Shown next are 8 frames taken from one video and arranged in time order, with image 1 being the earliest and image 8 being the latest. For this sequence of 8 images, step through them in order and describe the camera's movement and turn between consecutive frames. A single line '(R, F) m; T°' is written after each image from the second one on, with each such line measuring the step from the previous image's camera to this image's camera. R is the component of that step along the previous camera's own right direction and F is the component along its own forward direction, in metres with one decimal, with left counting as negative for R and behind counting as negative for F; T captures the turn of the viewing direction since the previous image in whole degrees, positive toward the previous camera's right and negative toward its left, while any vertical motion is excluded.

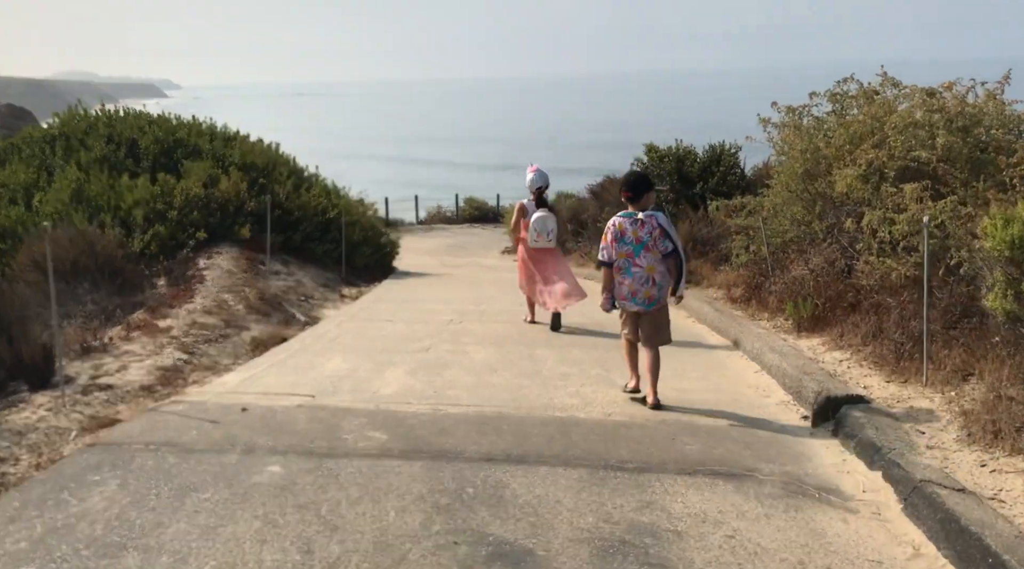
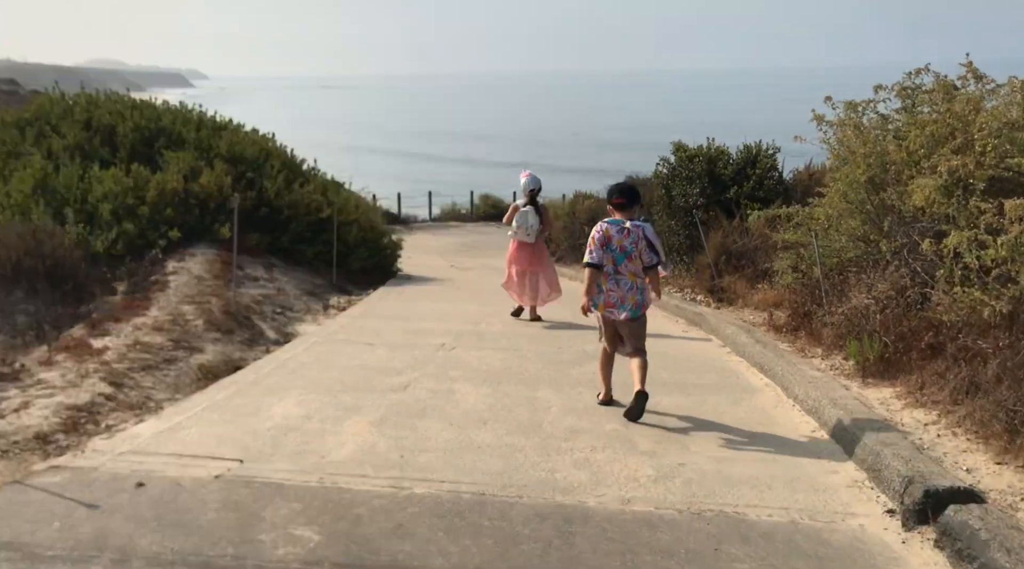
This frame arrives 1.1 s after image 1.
(+0.1, +1.2) m; -1°
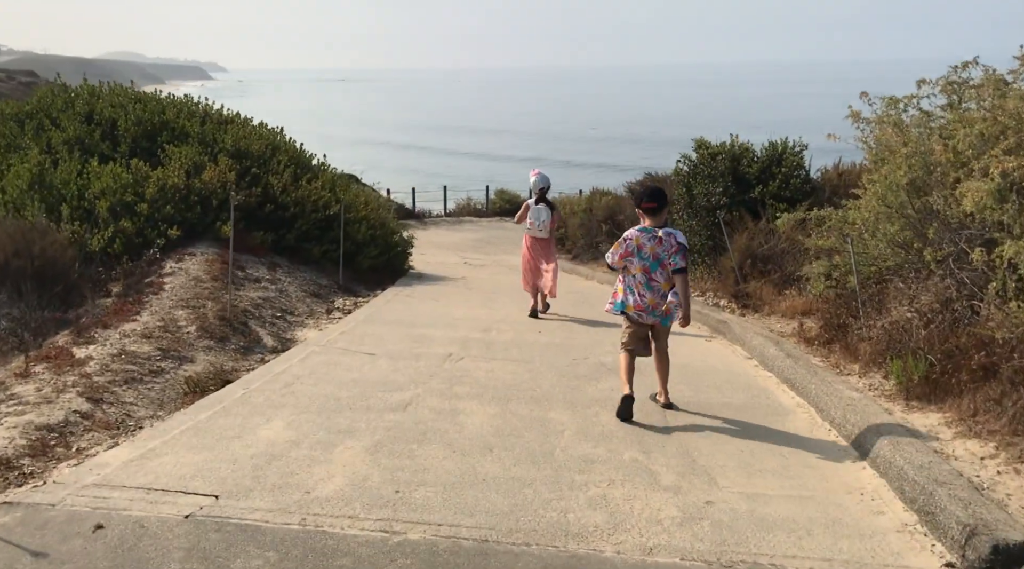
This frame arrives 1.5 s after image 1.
(0.0, +0.4) m; -1°
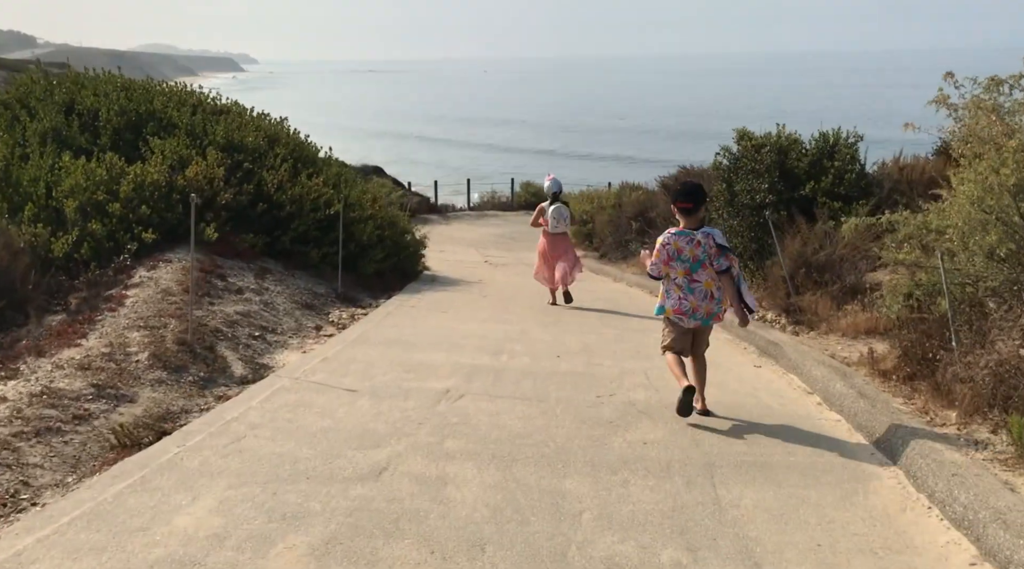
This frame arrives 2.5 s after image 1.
(+0.1, +1.1) m; -2°
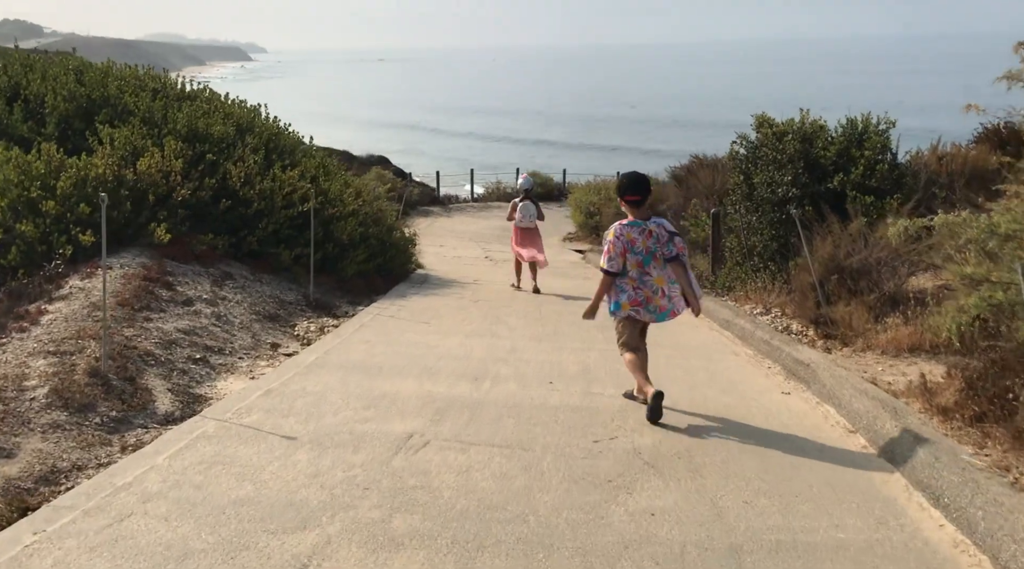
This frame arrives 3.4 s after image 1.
(+0.2, +1.0) m; -1°
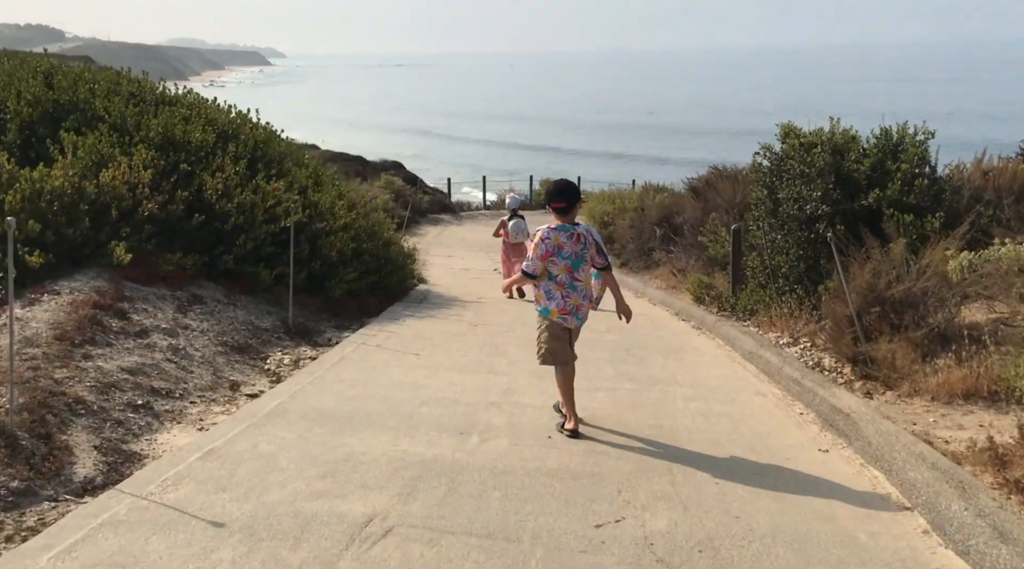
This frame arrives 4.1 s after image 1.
(+0.1, +0.8) m; -1°
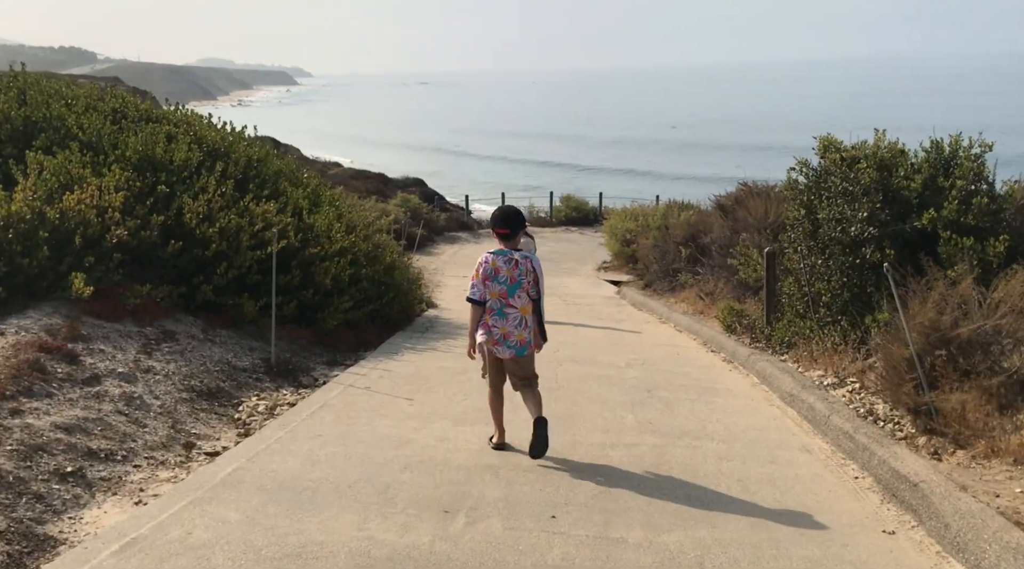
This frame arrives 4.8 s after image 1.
(+0.1, +0.8) m; -2°
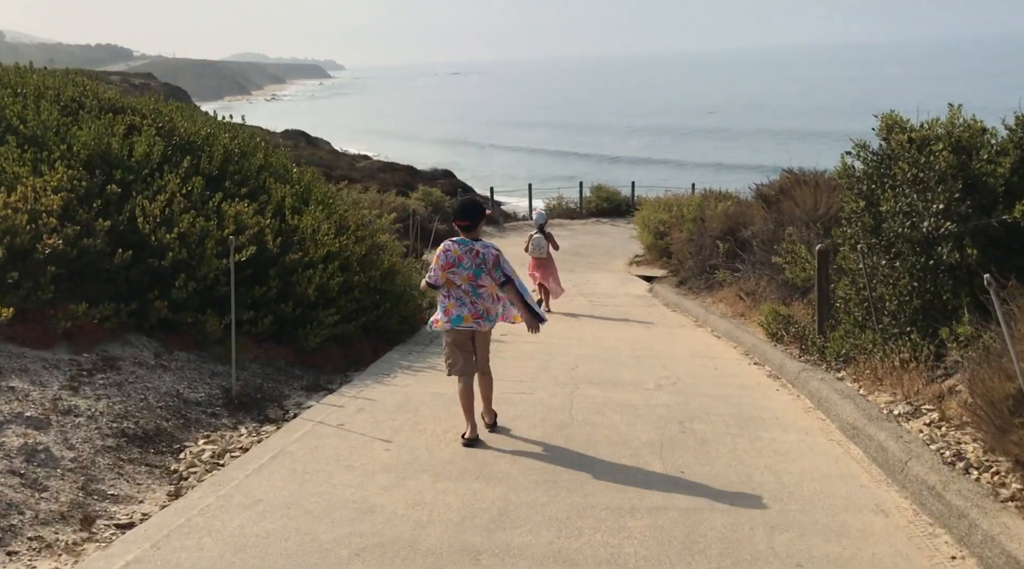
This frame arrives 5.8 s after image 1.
(+0.2, +1.1) m; -2°
